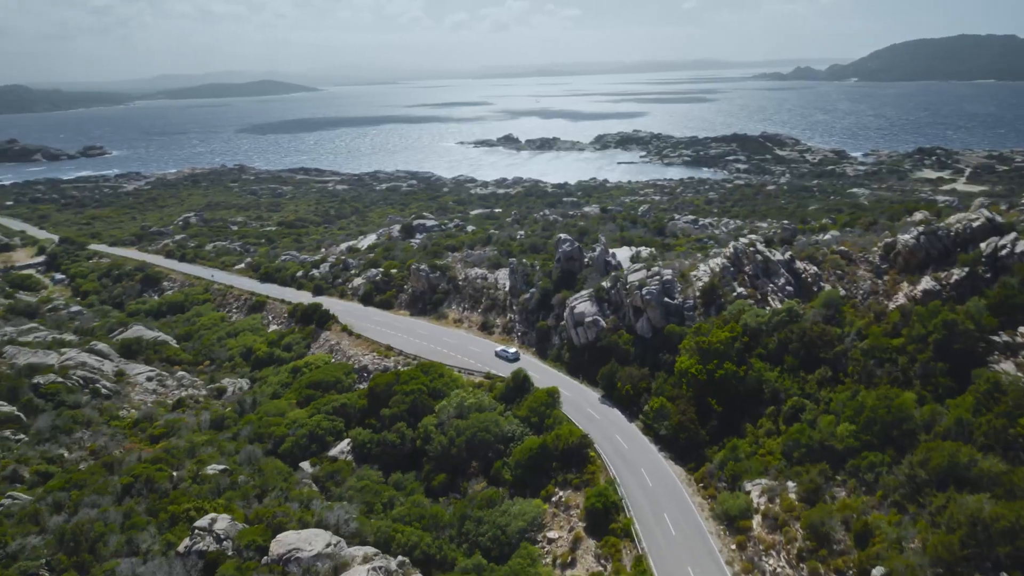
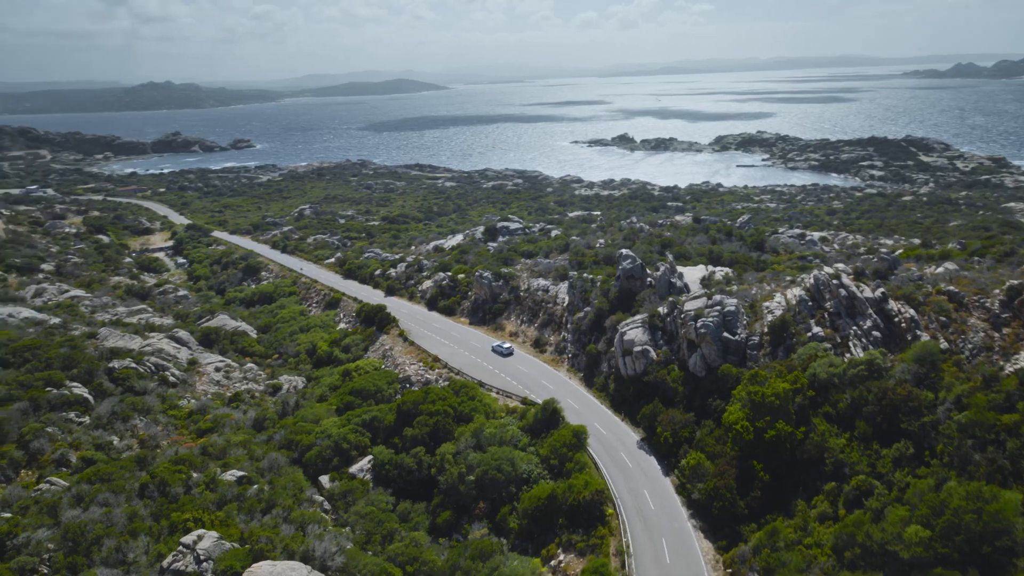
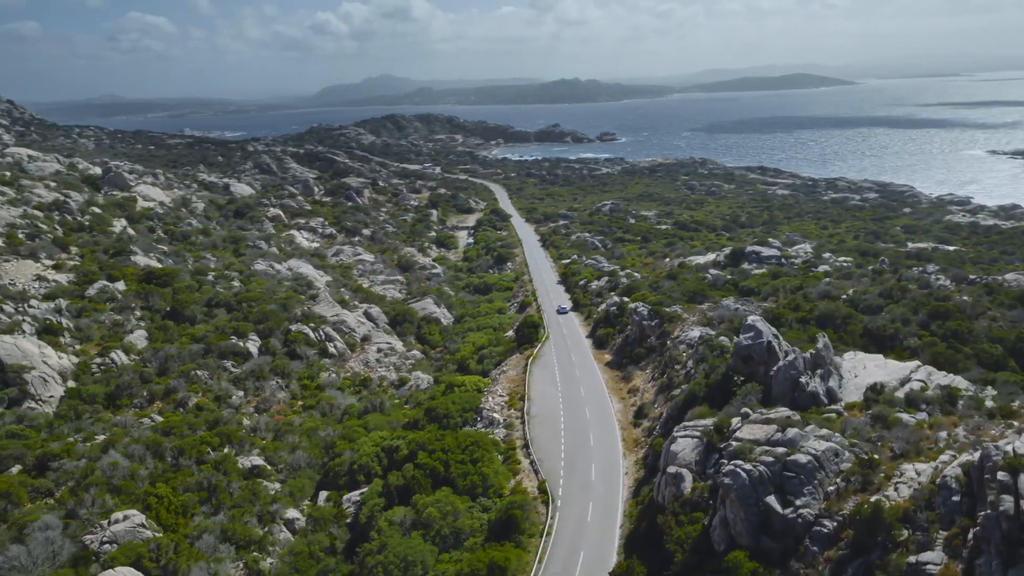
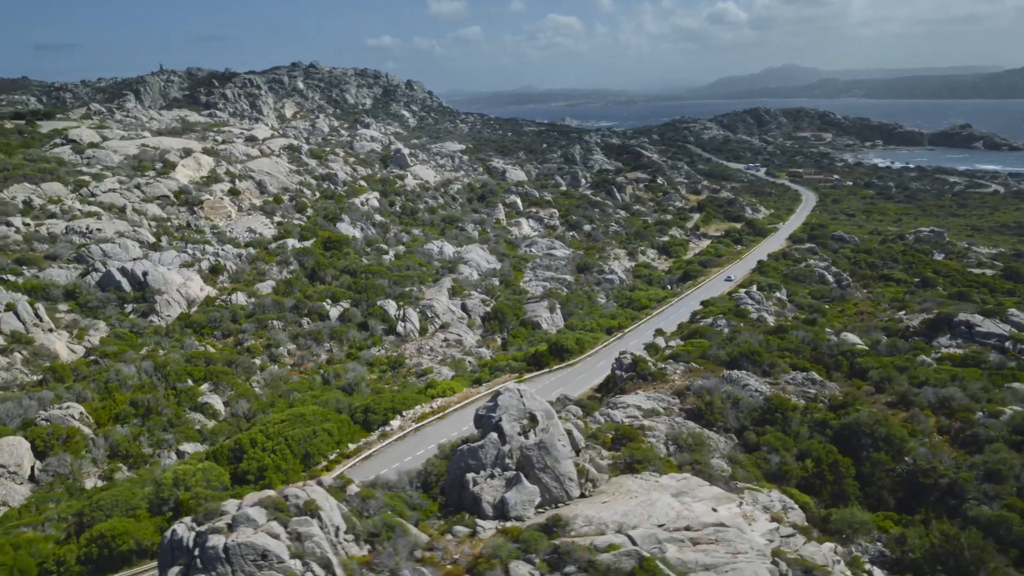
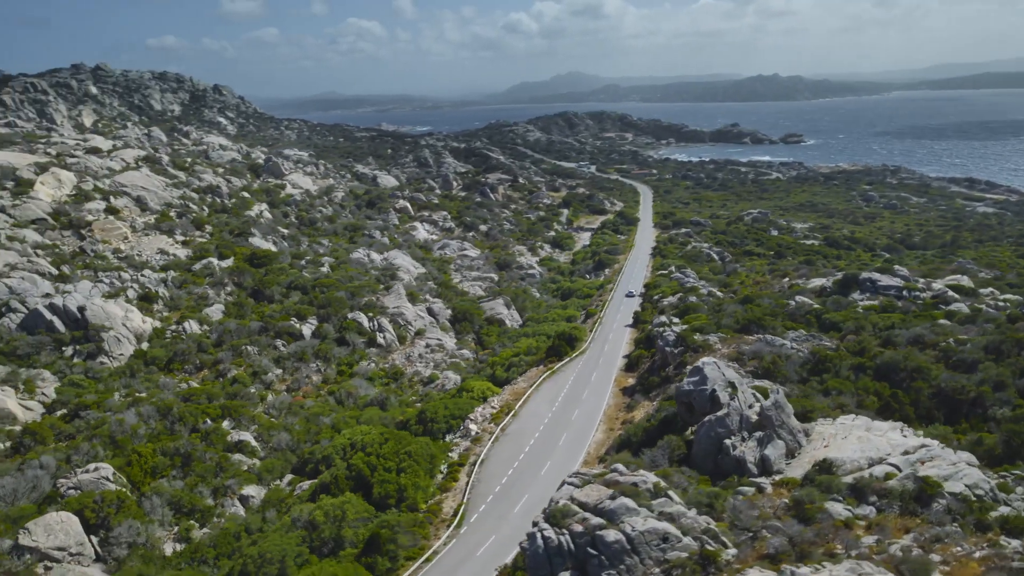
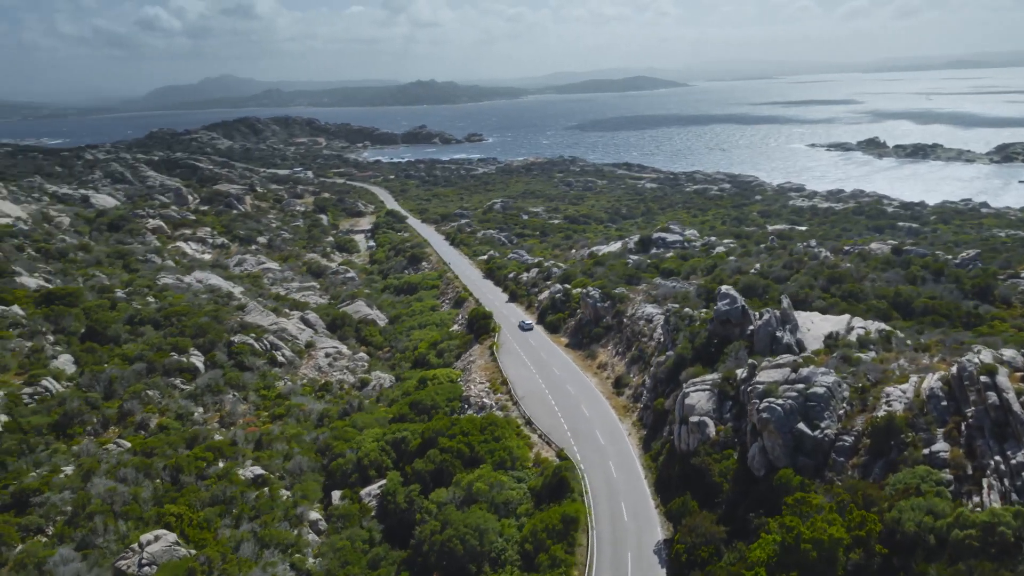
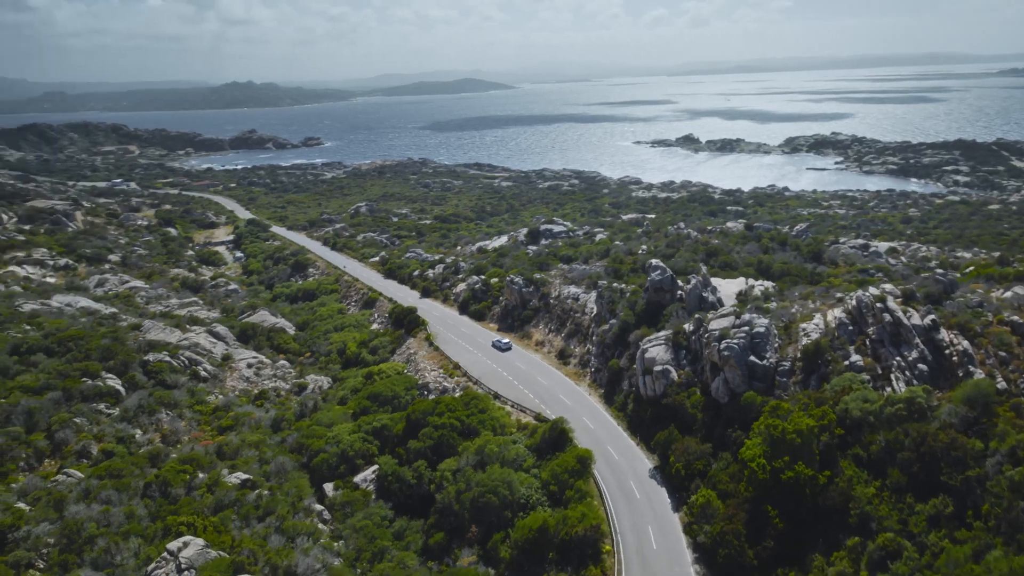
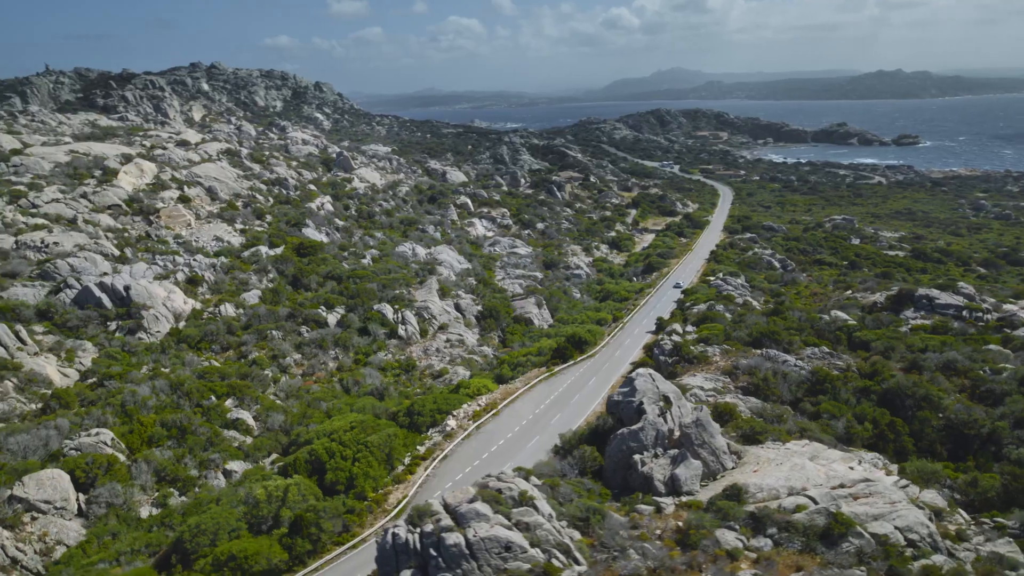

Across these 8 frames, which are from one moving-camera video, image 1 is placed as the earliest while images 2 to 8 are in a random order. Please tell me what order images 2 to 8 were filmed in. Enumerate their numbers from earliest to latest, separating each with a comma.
2, 7, 6, 3, 5, 8, 4
